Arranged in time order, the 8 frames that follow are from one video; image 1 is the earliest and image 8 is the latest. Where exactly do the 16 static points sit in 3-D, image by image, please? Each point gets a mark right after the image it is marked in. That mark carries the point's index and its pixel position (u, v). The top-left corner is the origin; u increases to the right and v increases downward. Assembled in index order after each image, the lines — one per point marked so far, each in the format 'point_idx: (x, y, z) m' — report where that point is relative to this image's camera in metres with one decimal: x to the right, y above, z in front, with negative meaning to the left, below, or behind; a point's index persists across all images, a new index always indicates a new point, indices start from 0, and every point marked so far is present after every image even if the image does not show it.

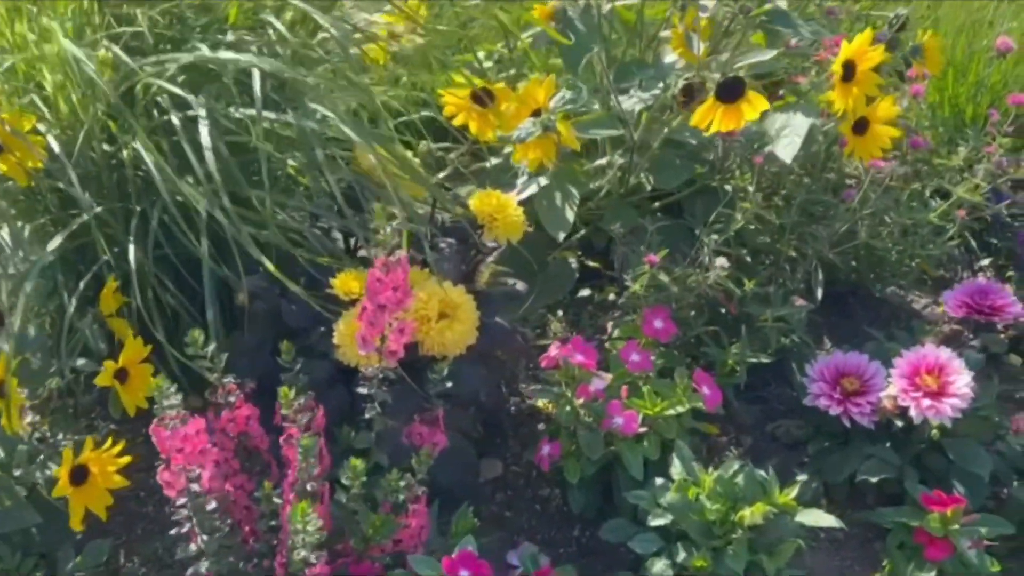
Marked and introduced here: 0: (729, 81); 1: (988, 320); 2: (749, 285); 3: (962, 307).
0: (+0.3, +0.3, +1.9) m
1: (+0.7, 0.0, +1.9) m
2: (+0.4, 0.0, +2.1) m
3: (+0.7, 0.0, +2.0) m
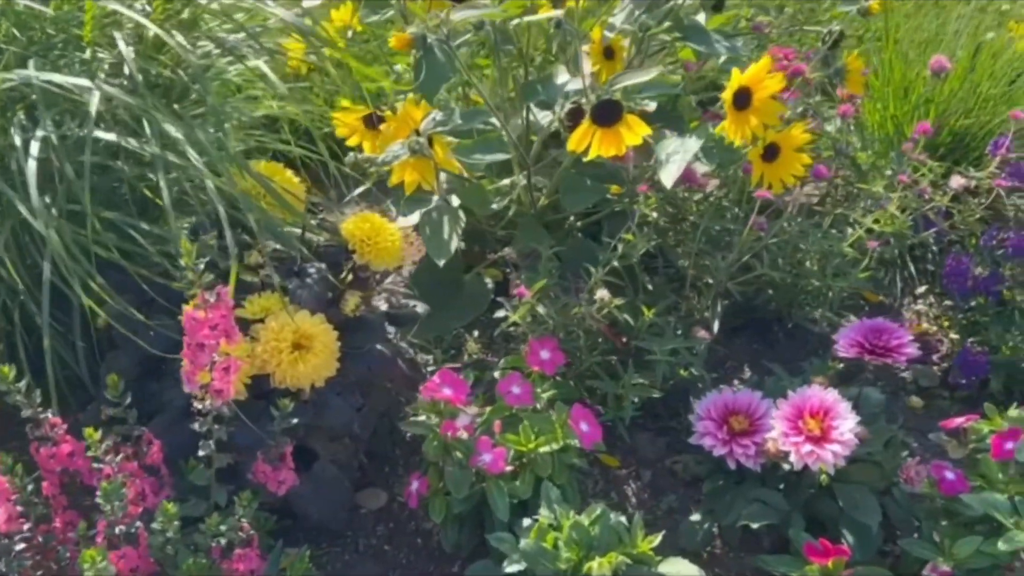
0: (+0.1, +0.3, +1.8) m
1: (+0.5, -0.1, +1.8) m
2: (+0.2, 0.0, +2.1) m
3: (+0.5, -0.1, +1.9) m
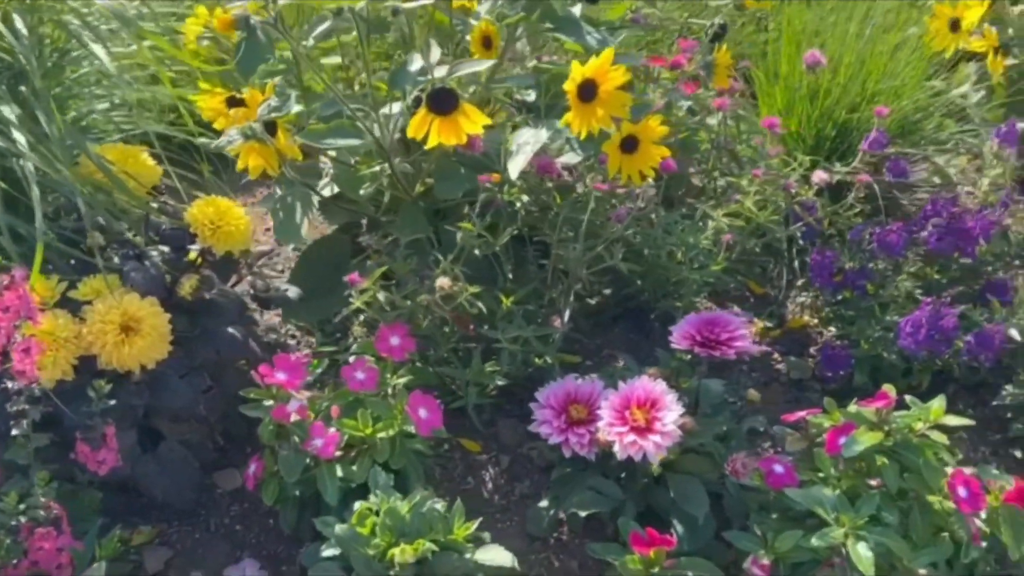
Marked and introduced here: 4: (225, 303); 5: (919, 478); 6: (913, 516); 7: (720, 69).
0: (-0.1, +0.3, +1.8) m
1: (+0.3, -0.1, +1.9) m
2: (0.0, 0.0, +2.1) m
3: (+0.3, -0.1, +1.9) m
4: (-0.5, 0.0, +2.0) m
5: (+0.6, -0.3, +1.8) m
6: (+0.6, -0.3, +1.8) m
7: (+0.4, +0.4, +2.3) m
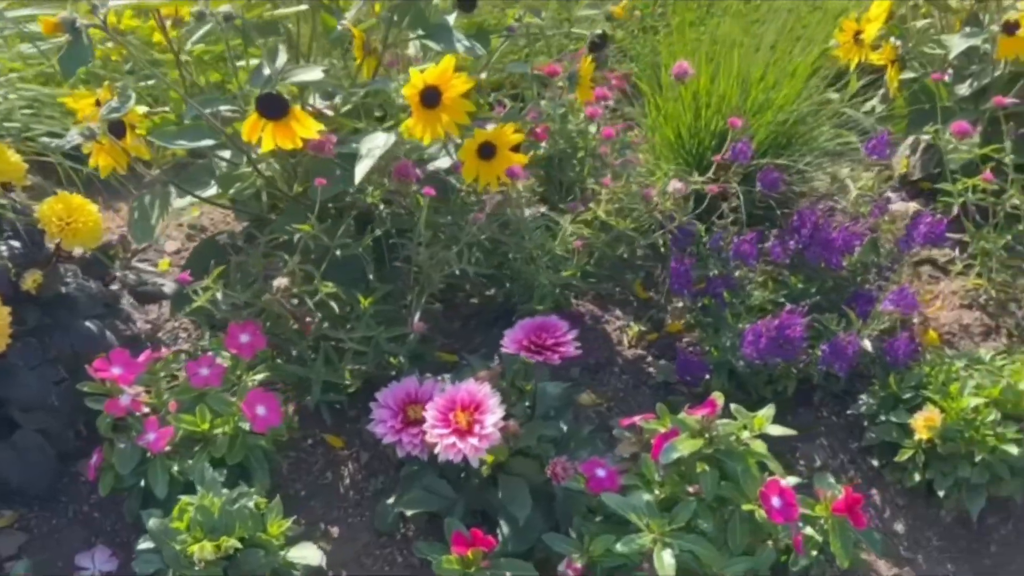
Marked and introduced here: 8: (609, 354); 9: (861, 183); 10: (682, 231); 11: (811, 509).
0: (-0.3, +0.3, +1.9) m
1: (0.0, -0.1, +1.9) m
2: (-0.3, 0.0, +2.1) m
3: (0.0, -0.1, +1.9) m
4: (-0.7, 0.0, +2.1) m
5: (+0.3, -0.3, +1.9) m
6: (+0.3, -0.3, +1.9) m
7: (+0.1, +0.4, +2.3) m
8: (+0.2, -0.1, +2.5) m
9: (+0.7, +0.2, +2.5) m
10: (+0.3, +0.1, +2.3) m
11: (+0.5, -0.3, +2.0) m
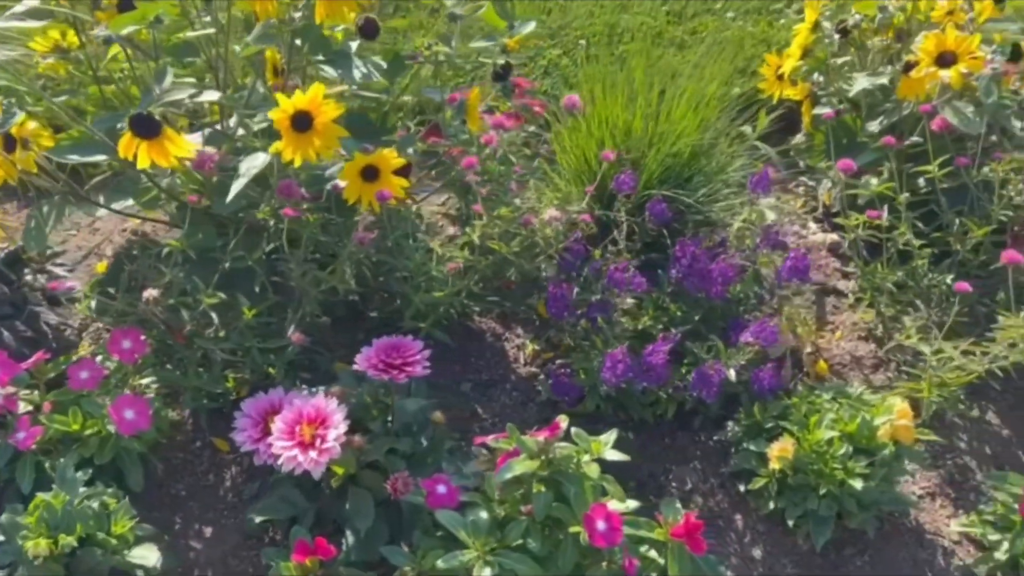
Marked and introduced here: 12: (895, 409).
0: (-0.6, +0.3, +2.0) m
1: (-0.2, -0.1, +2.0) m
2: (-0.5, 0.0, +2.2) m
3: (-0.2, -0.1, +2.0) m
4: (-0.9, 0.0, +2.2) m
5: (+0.1, -0.3, +1.9) m
6: (+0.1, -0.4, +2.0) m
7: (-0.1, +0.3, +2.4) m
8: (0.0, -0.2, +2.6) m
9: (+0.5, +0.1, +2.6) m
10: (+0.1, +0.1, +2.4) m
11: (+0.2, -0.4, +2.1) m
12: (+0.7, -0.2, +2.2) m
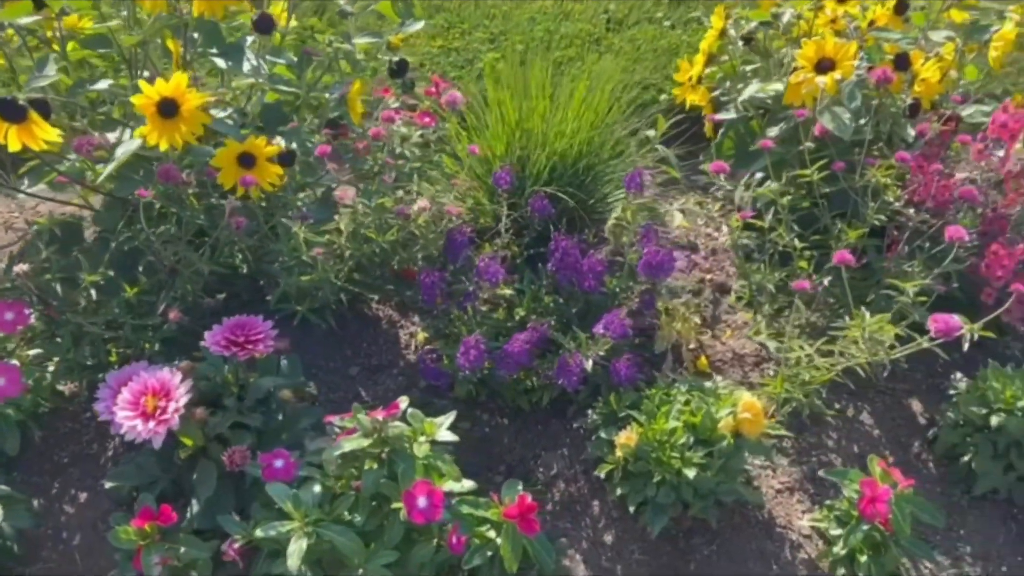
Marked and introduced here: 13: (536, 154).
0: (-0.8, +0.3, +2.1) m
1: (-0.5, -0.1, +2.1) m
2: (-0.7, 0.0, +2.3) m
3: (-0.5, -0.1, +2.1) m
4: (-1.2, 0.0, +2.3) m
5: (-0.2, -0.3, +2.0) m
6: (-0.2, -0.4, +2.0) m
7: (-0.3, +0.4, +2.5) m
8: (-0.3, -0.1, +2.7) m
9: (+0.2, +0.2, +2.6) m
10: (-0.1, +0.1, +2.5) m
11: (0.0, -0.4, +2.1) m
12: (+0.4, -0.2, +2.2) m
13: (0.0, +0.3, +2.7) m
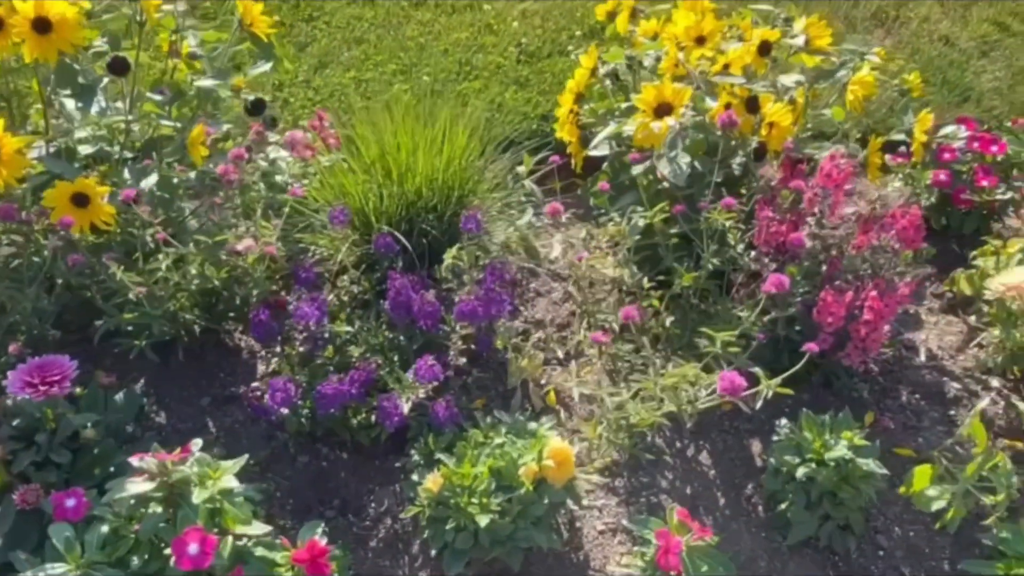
0: (-1.2, +0.2, +2.2) m
1: (-0.8, -0.2, +2.2) m
2: (-1.1, -0.1, +2.4) m
3: (-0.8, -0.2, +2.2) m
4: (-1.5, 0.0, +2.4) m
5: (-0.5, -0.4, +2.1) m
6: (-0.5, -0.4, +2.1) m
7: (-0.6, +0.3, +2.6) m
8: (-0.6, -0.2, +2.8) m
9: (-0.1, +0.1, +2.7) m
10: (-0.5, 0.0, +2.5) m
11: (-0.4, -0.4, +2.2) m
12: (+0.1, -0.3, +2.3) m
13: (-0.3, +0.2, +2.8) m
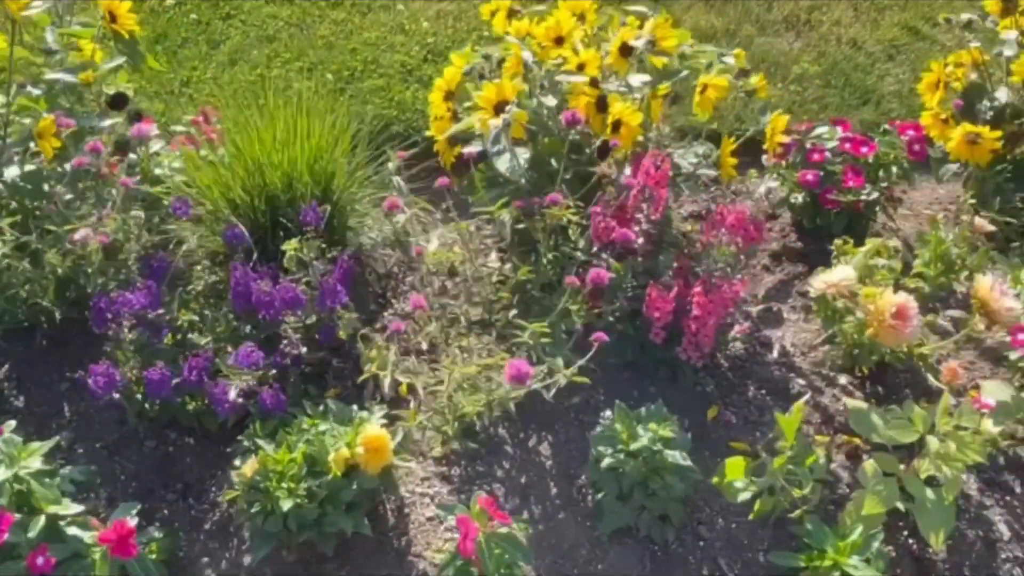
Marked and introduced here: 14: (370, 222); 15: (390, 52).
0: (-1.5, +0.3, +2.3) m
1: (-1.1, -0.2, +2.2) m
2: (-1.4, 0.0, +2.5) m
3: (-1.2, -0.1, +2.3) m
4: (-1.8, 0.0, +2.5) m
5: (-0.9, -0.4, +2.2) m
6: (-0.9, -0.4, +2.2) m
7: (-0.9, +0.3, +2.6) m
8: (-0.9, -0.2, +2.9) m
9: (-0.4, +0.1, +2.7) m
10: (-0.8, 0.0, +2.6) m
11: (-0.7, -0.4, +2.3) m
12: (-0.3, -0.3, +2.3) m
13: (-0.6, +0.2, +2.8) m
14: (-0.3, +0.1, +2.9) m
15: (-0.4, +0.7, +4.0) m
